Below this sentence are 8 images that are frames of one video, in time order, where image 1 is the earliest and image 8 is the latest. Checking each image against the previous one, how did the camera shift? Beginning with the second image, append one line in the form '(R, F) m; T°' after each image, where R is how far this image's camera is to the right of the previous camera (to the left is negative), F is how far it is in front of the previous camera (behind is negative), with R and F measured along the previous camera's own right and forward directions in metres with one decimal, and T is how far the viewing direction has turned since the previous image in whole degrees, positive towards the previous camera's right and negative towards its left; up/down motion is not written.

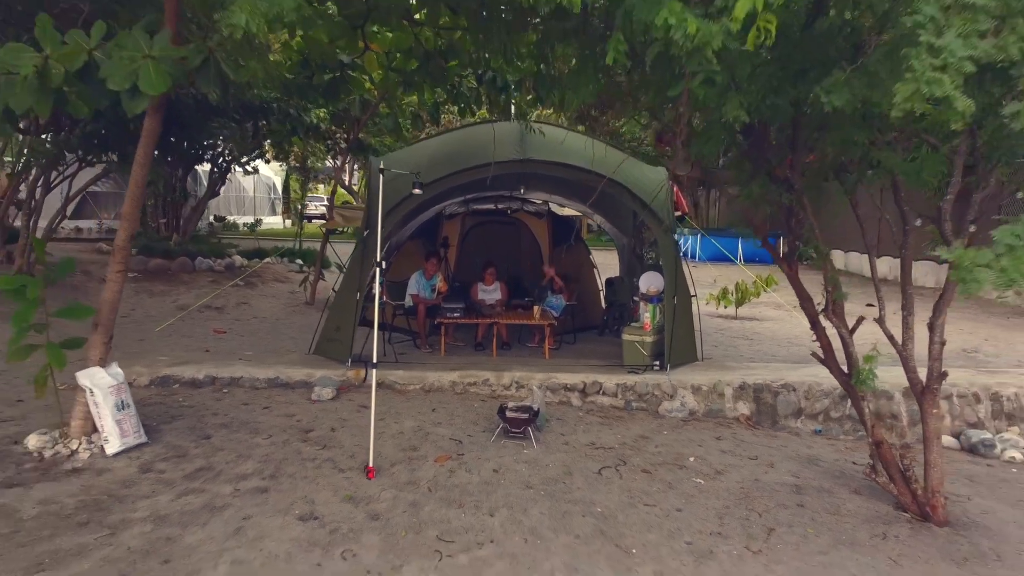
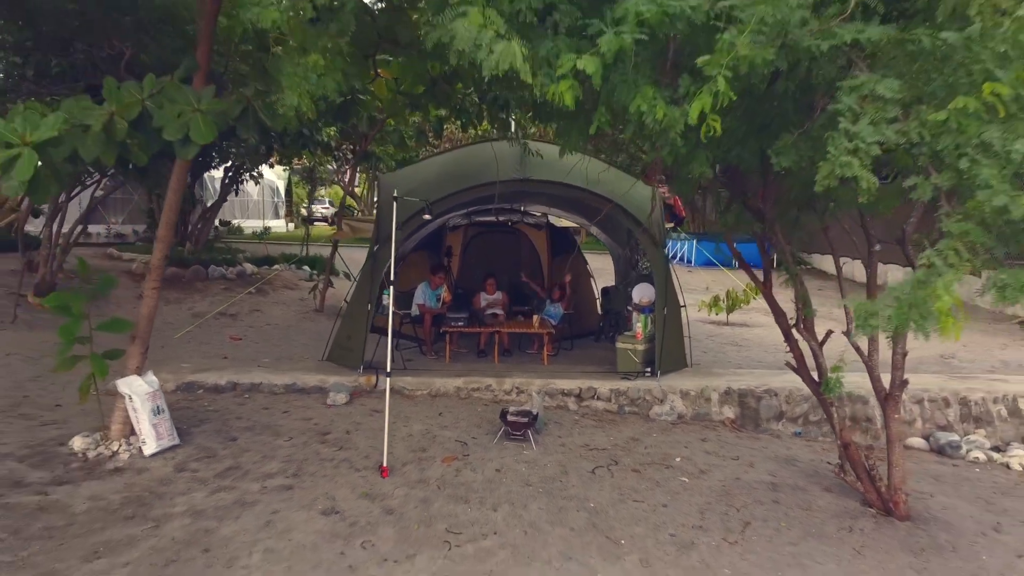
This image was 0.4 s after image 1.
(0.0, -0.4) m; 0°
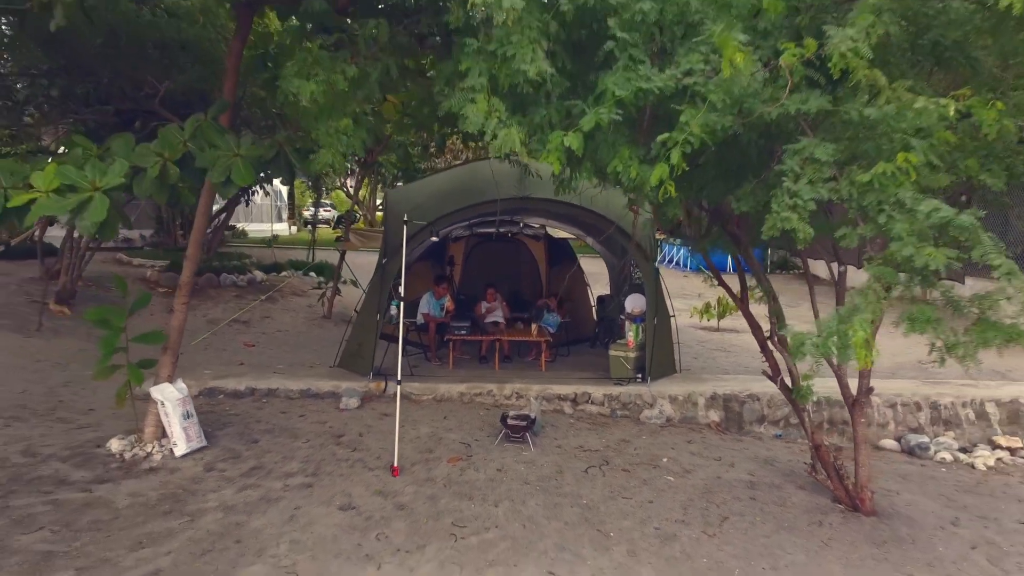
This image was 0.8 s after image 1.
(0.0, -0.4) m; 0°
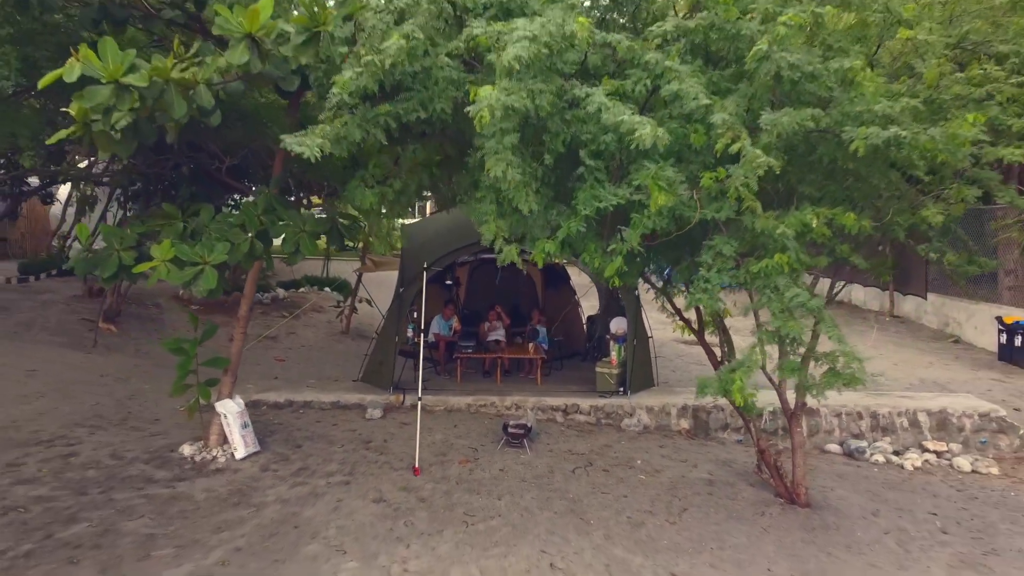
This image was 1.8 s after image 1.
(0.0, -1.1) m; 0°
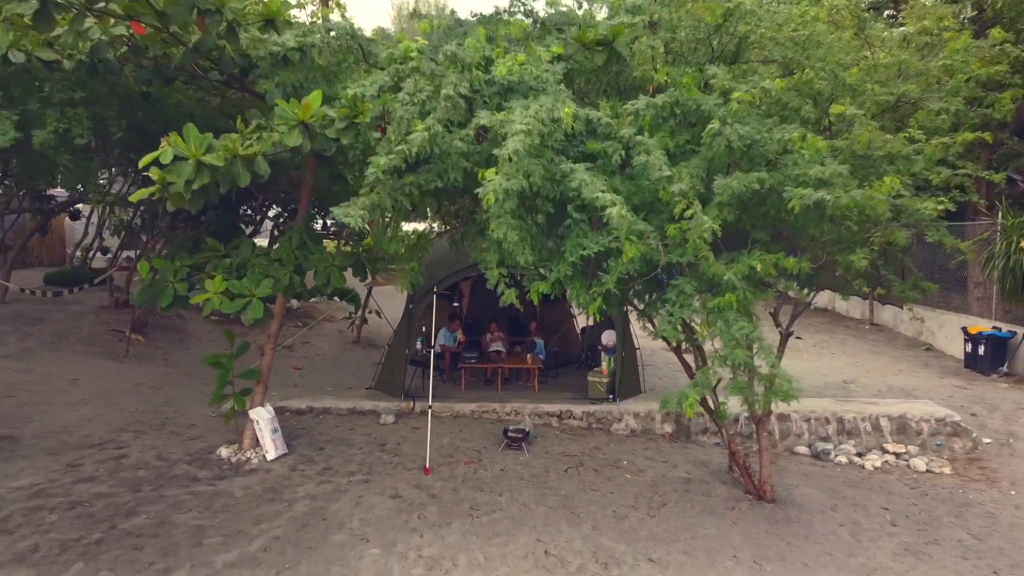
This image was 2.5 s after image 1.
(0.0, -0.8) m; 0°
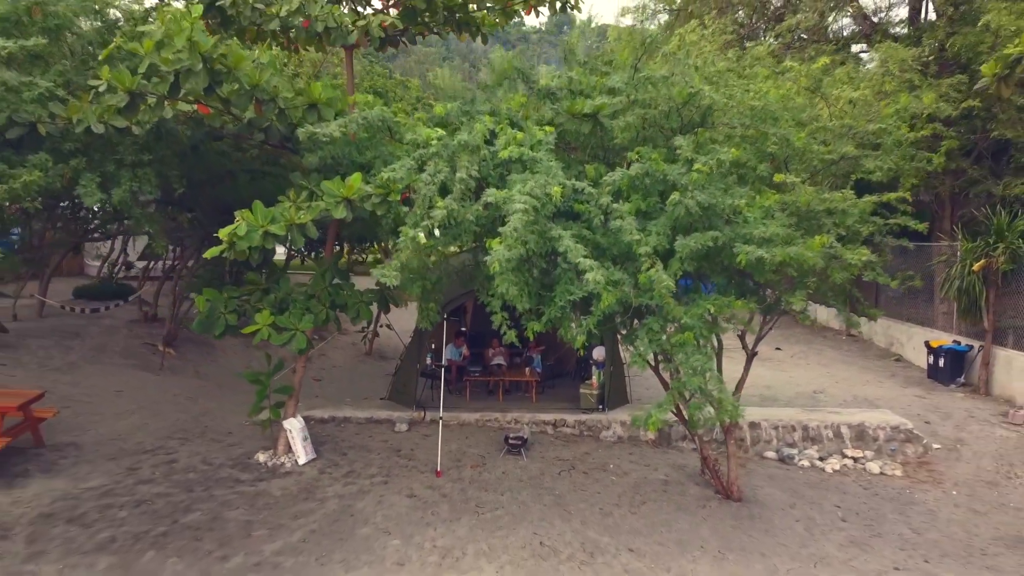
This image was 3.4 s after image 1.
(0.0, -1.0) m; 0°
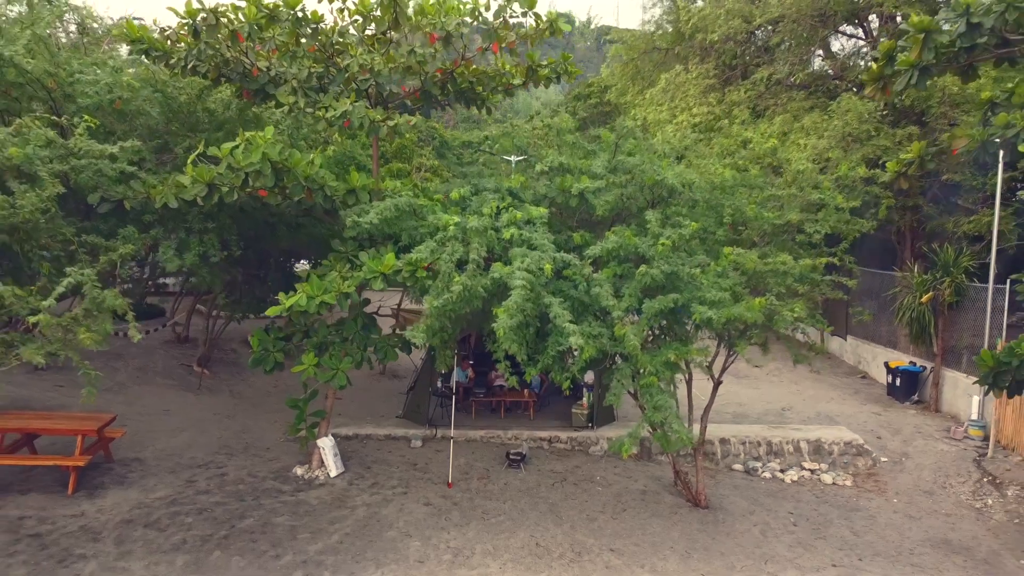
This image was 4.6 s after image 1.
(0.0, -1.4) m; 0°
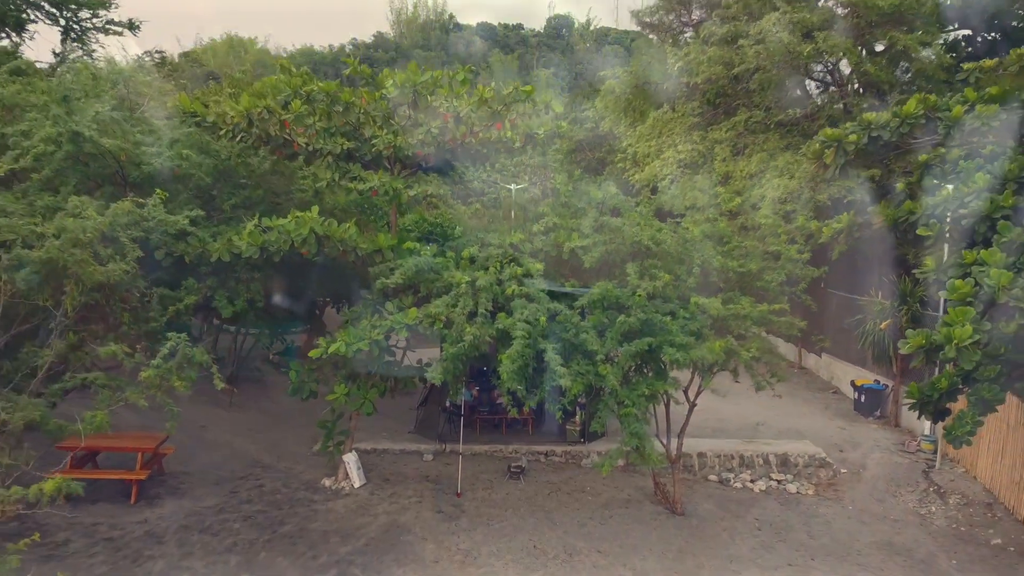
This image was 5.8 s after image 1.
(0.0, -1.4) m; 0°
